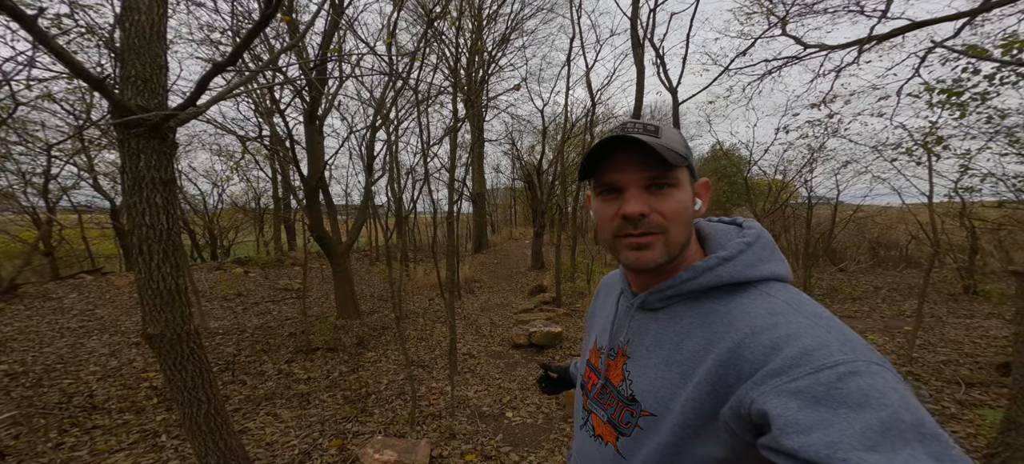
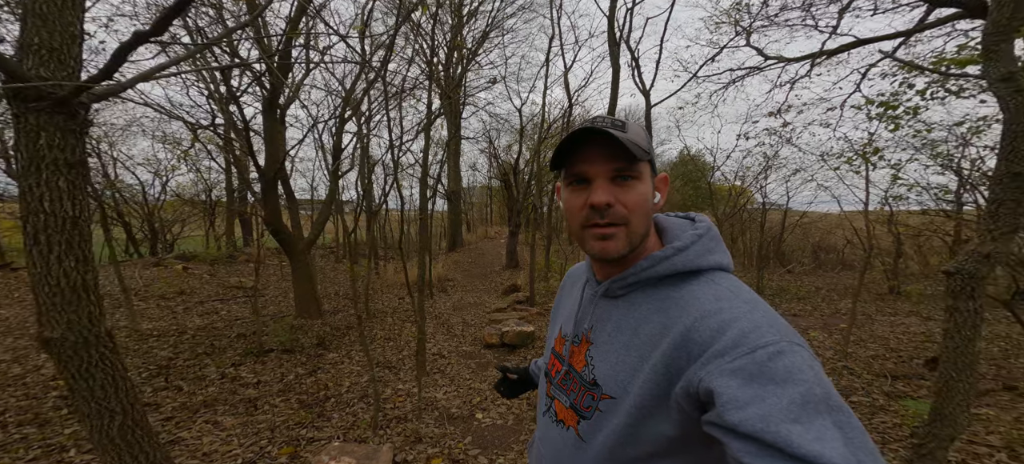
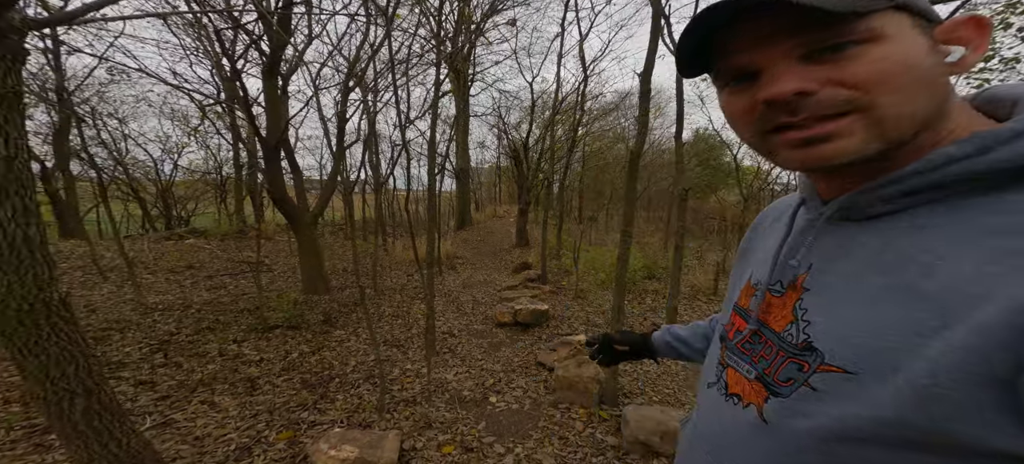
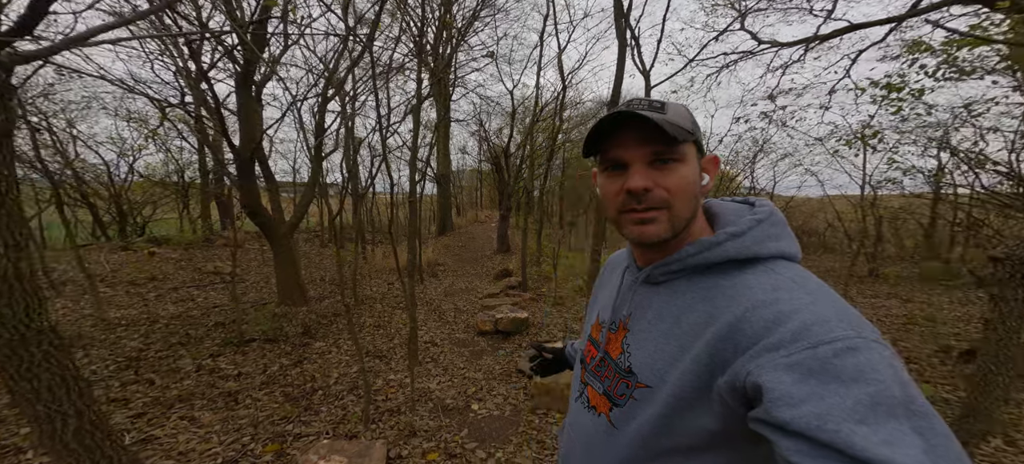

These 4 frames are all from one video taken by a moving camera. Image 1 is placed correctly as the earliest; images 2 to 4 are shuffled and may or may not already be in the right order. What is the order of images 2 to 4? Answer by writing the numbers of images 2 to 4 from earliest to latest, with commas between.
2, 4, 3
